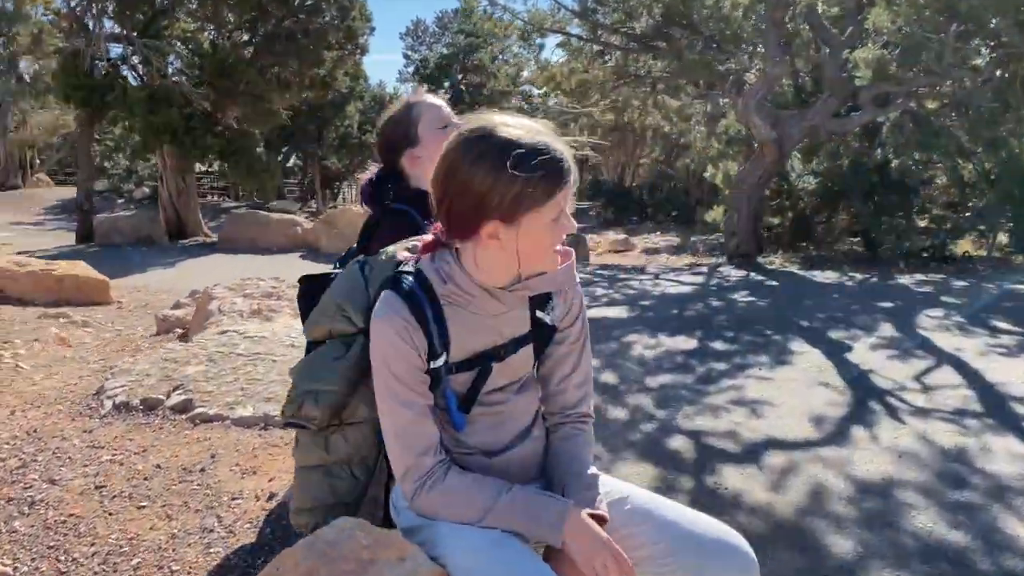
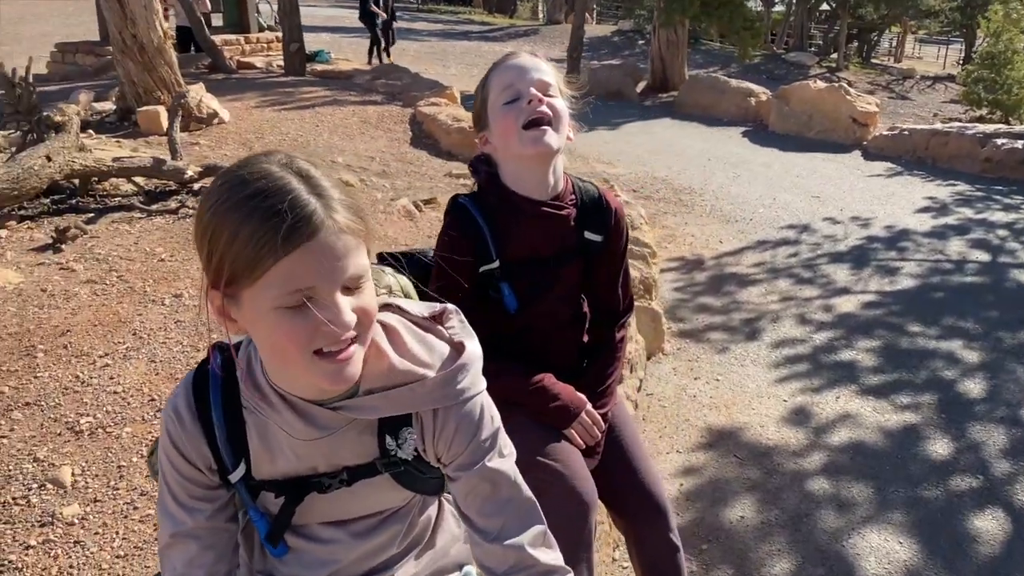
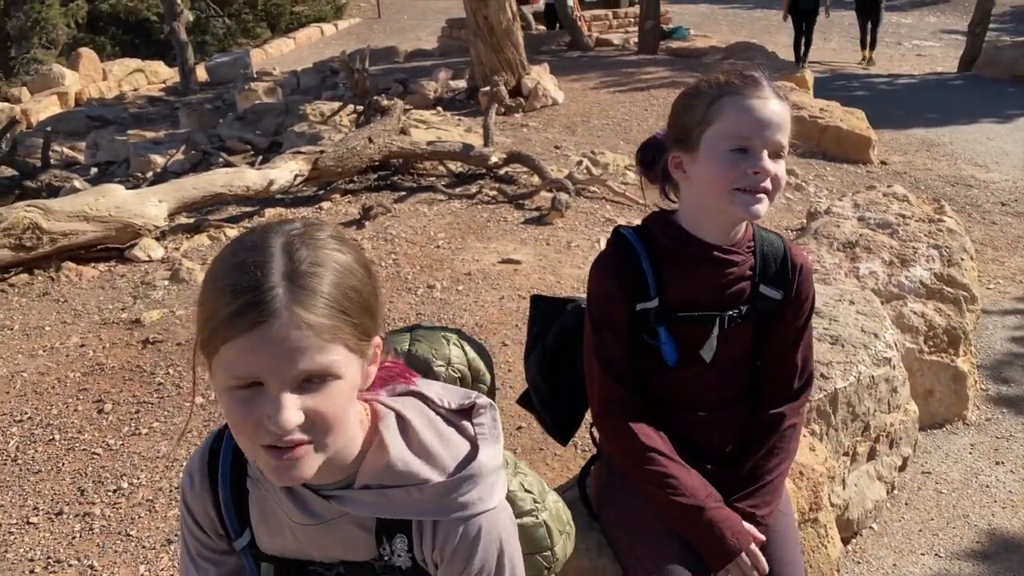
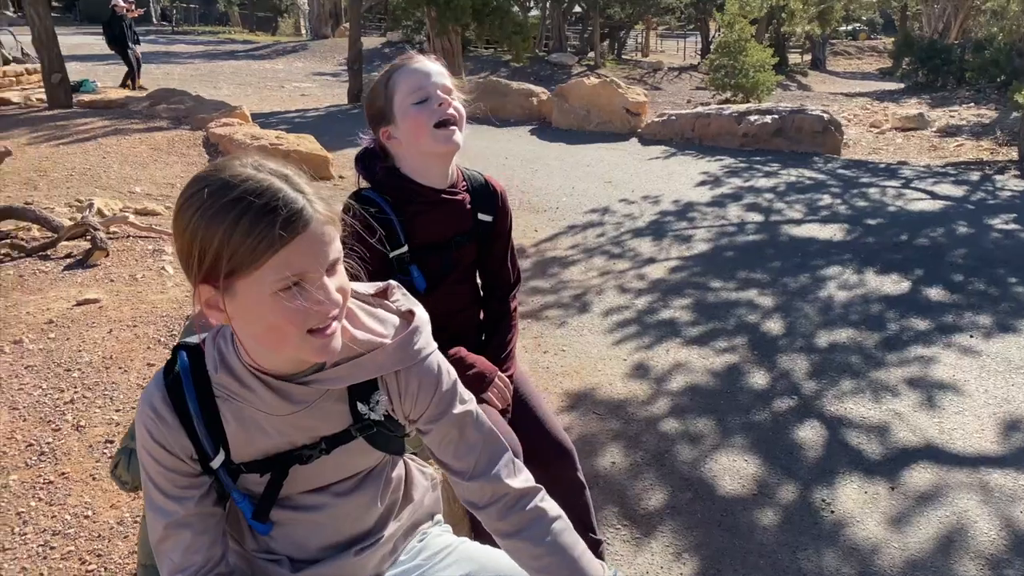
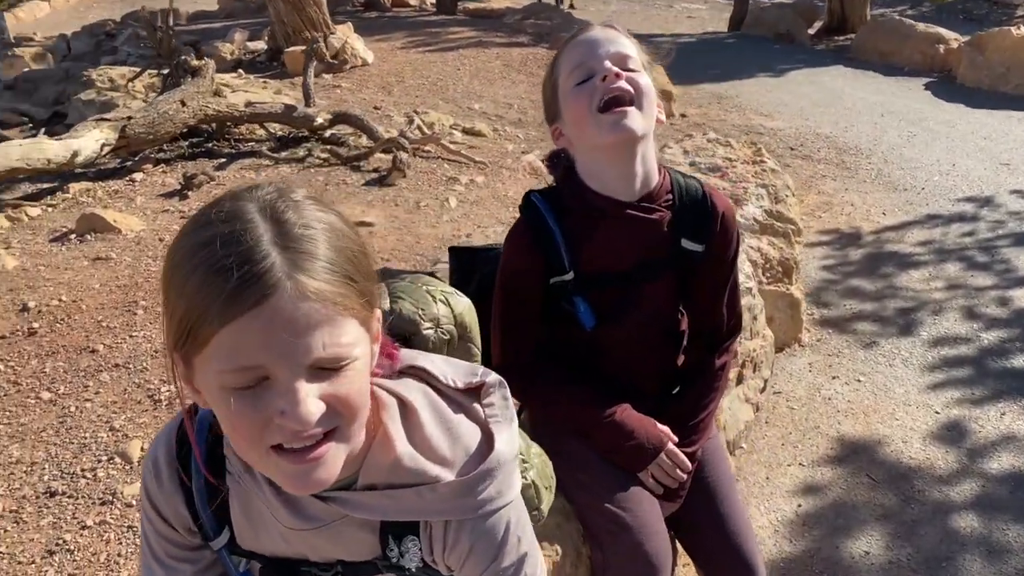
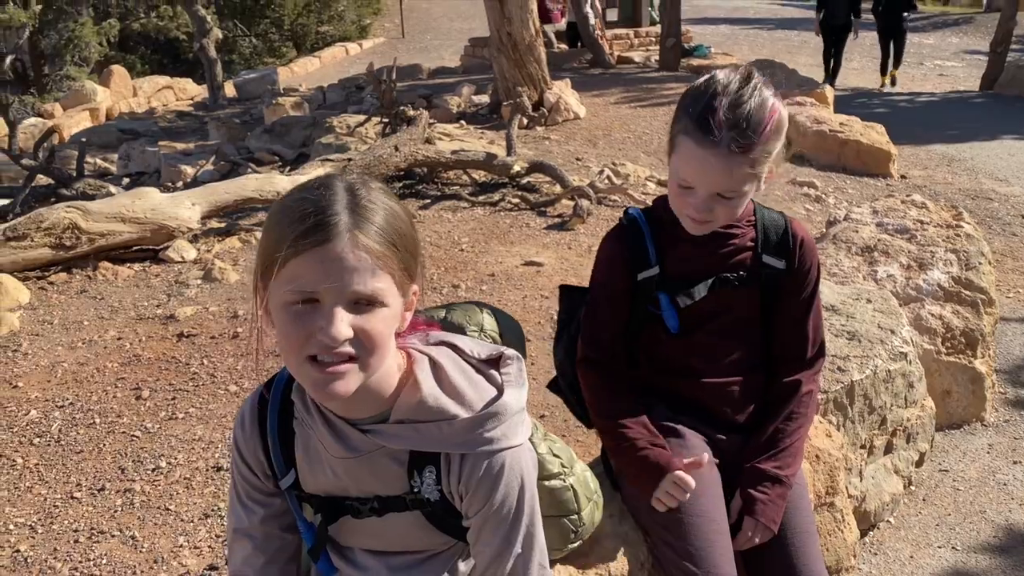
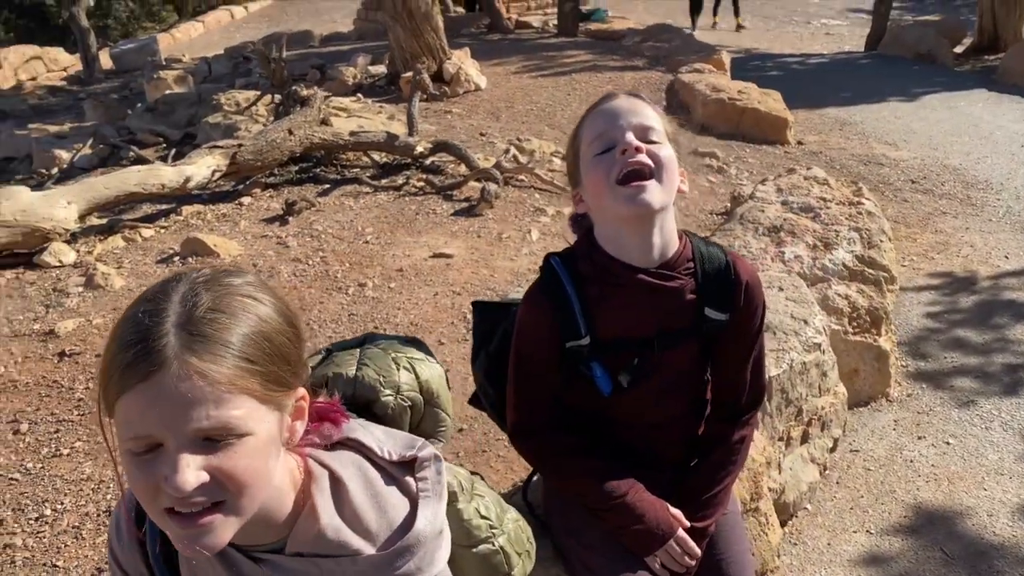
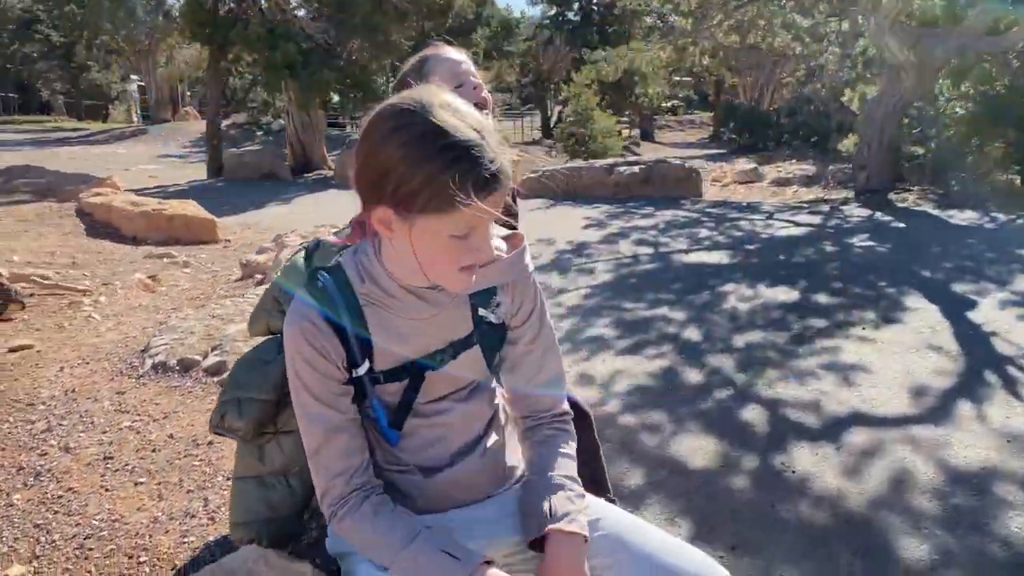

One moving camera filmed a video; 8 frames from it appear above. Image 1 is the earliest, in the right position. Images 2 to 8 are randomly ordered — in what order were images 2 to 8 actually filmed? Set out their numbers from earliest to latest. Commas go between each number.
8, 4, 2, 5, 7, 3, 6
